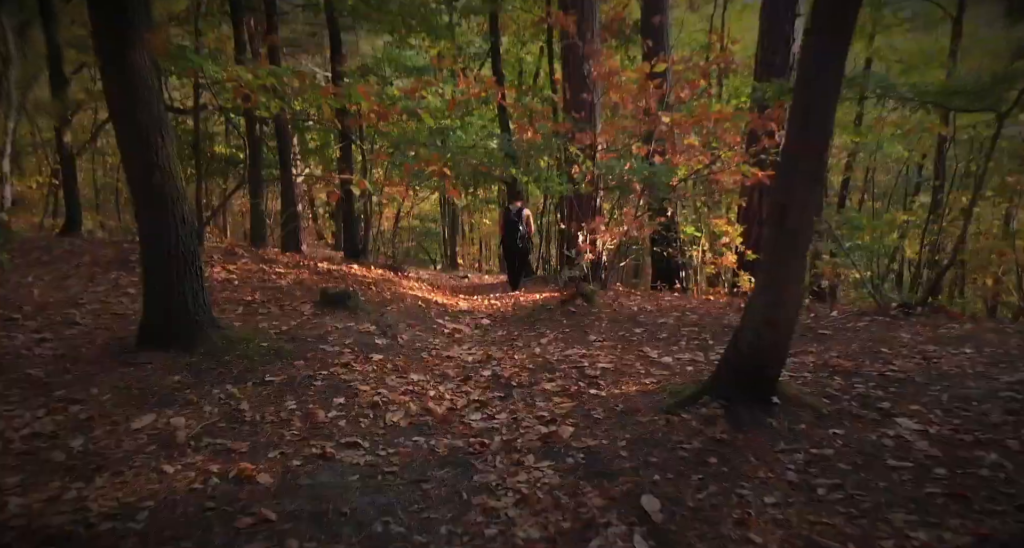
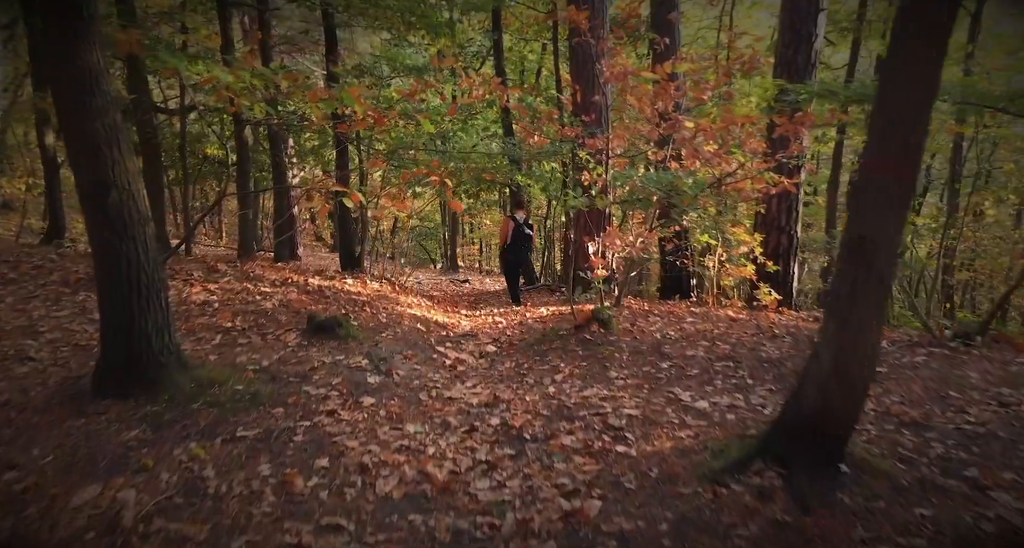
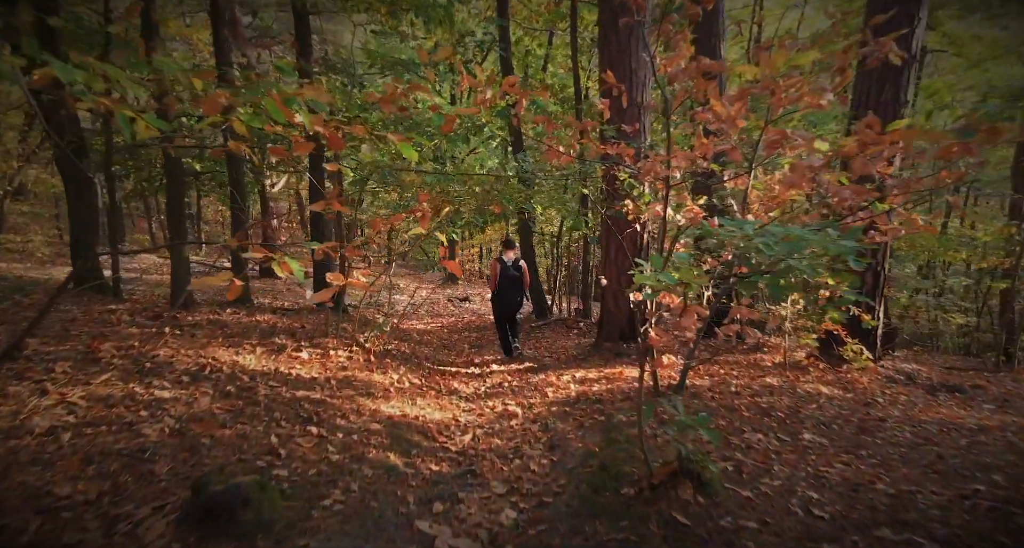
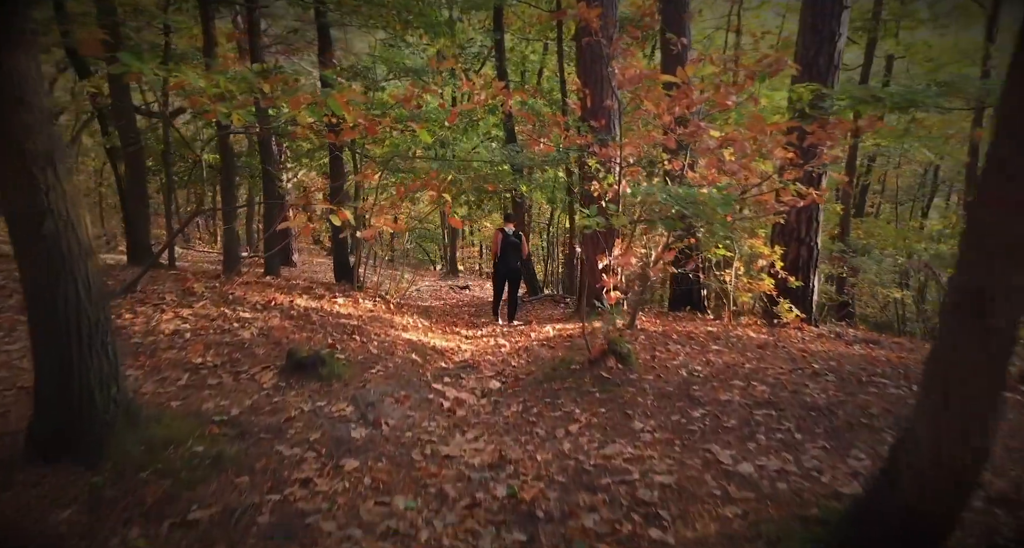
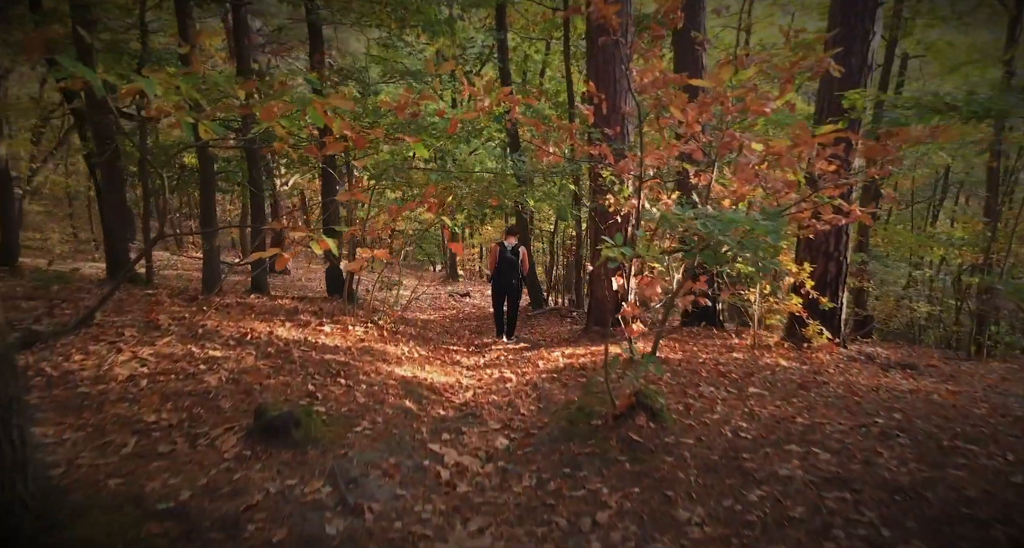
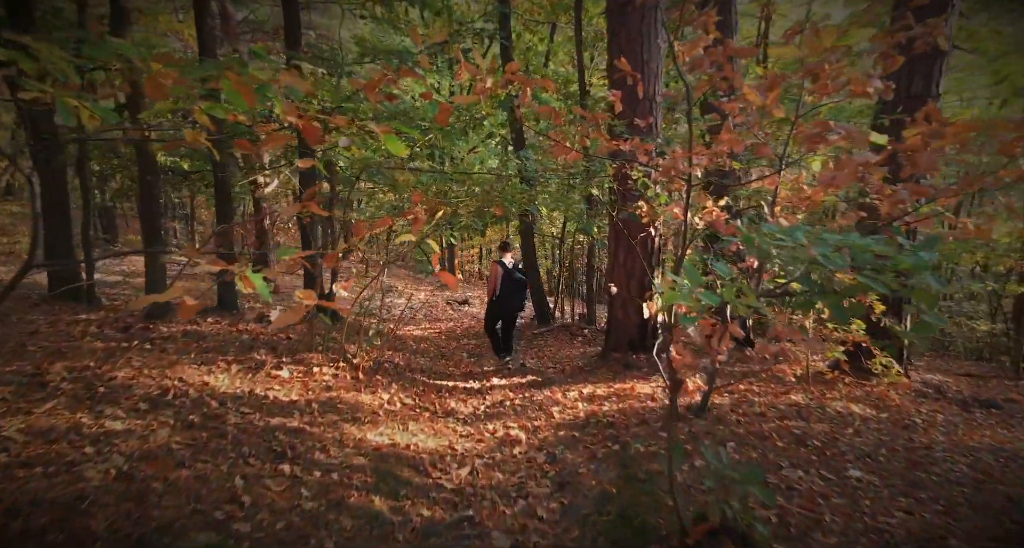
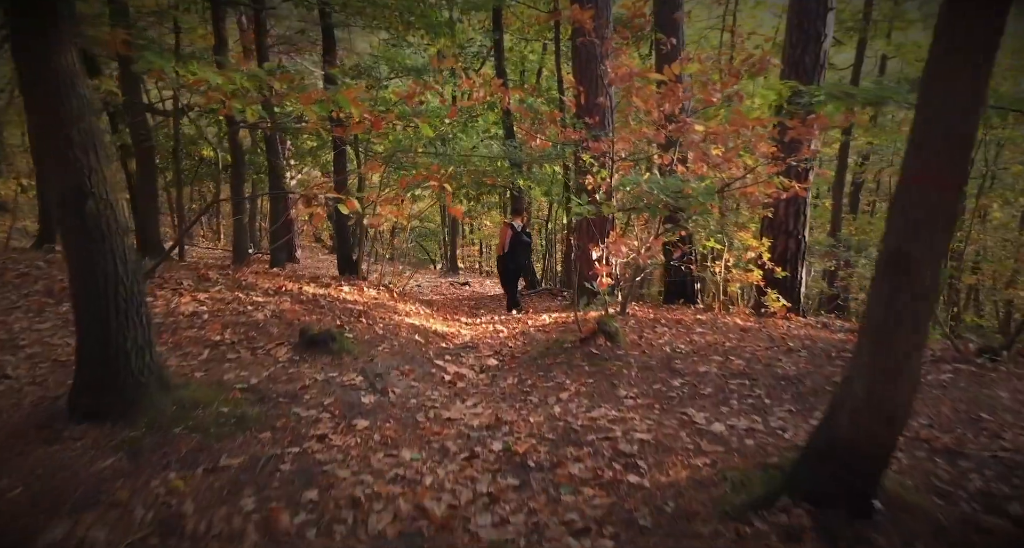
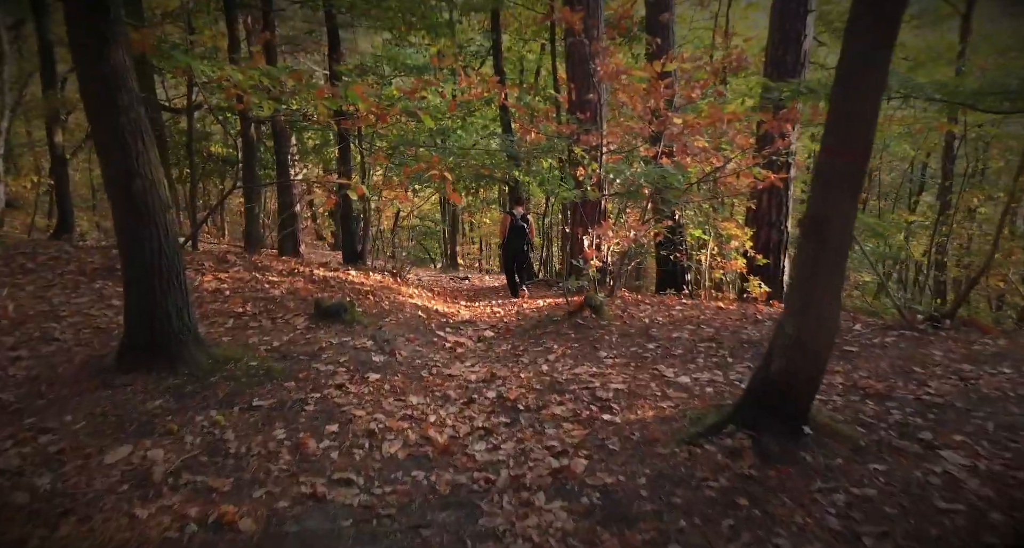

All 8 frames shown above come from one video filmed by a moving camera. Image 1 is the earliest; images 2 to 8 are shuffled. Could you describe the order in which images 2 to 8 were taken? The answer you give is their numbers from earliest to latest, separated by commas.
8, 2, 7, 4, 5, 3, 6
